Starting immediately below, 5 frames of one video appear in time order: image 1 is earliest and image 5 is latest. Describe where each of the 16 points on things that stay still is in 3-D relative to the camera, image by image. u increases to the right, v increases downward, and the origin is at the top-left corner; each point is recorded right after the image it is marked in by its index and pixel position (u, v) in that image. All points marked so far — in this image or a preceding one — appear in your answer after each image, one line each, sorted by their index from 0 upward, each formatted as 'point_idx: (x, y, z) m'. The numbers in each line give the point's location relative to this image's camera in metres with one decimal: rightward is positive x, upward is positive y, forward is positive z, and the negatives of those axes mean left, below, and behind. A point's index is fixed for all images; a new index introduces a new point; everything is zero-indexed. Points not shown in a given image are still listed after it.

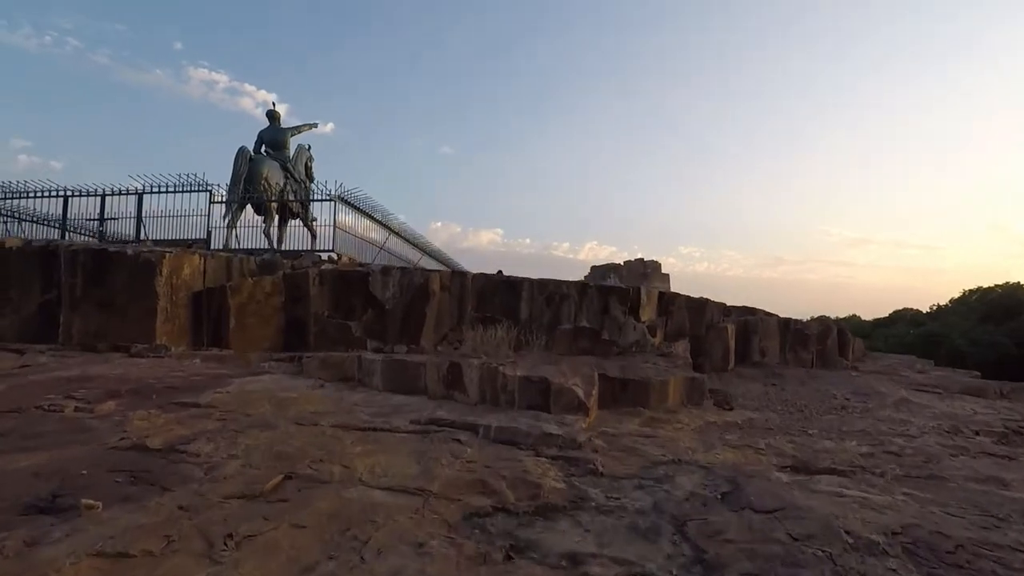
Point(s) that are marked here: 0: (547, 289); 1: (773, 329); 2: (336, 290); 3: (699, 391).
0: (+0.6, 0.0, +11.3) m
1: (+6.2, -1.0, +14.4) m
2: (-3.0, 0.0, +10.4) m
3: (+2.4, -1.3, +7.8) m
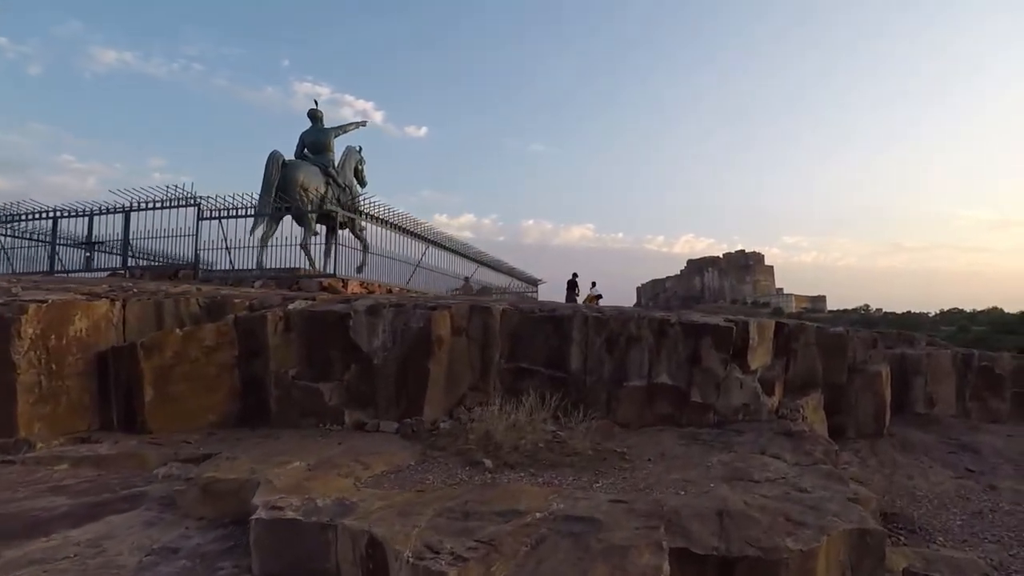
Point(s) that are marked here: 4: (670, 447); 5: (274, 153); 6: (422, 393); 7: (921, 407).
0: (+1.2, -0.5, +7.9) m
1: (+7.2, -1.3, +10.1) m
2: (-2.5, -0.6, +7.5) m
3: (+2.5, -1.8, +4.1) m
4: (+1.7, -1.7, +6.4) m
5: (-6.8, +3.8, +17.1) m
6: (-1.1, -1.3, +7.3) m
7: (+6.7, -2.0, +9.9) m
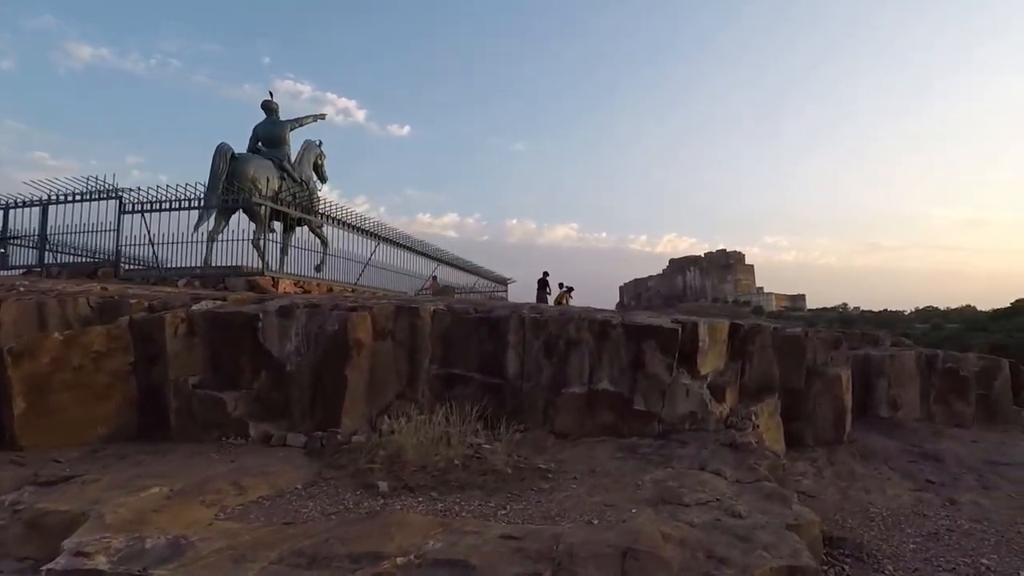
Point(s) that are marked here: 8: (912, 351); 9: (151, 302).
0: (+0.4, -0.5, +7.3) m
1: (+6.3, -1.3, +9.7) m
2: (-3.4, -0.6, +6.8) m
3: (+1.7, -1.8, +3.5) m
4: (+0.9, -1.7, +5.8) m
5: (-7.9, +3.9, +16.3) m
6: (-1.9, -1.3, +6.7) m
7: (+5.8, -1.9, +9.5) m
8: (+6.7, -1.0, +10.1) m
9: (-4.2, -0.2, +7.0) m
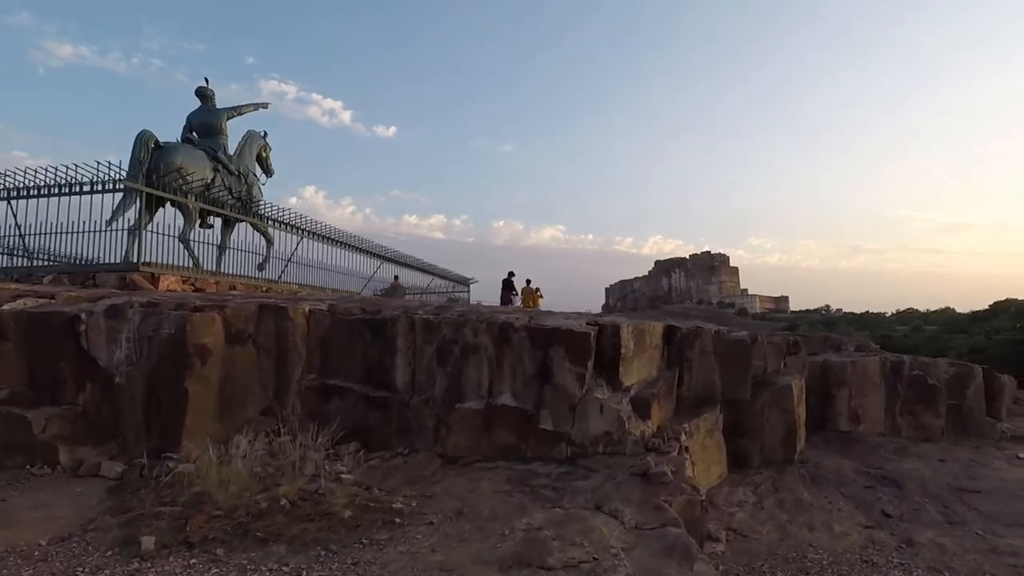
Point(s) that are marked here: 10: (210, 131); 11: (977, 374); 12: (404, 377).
0: (-0.7, -0.5, +6.1) m
1: (+5.1, -1.3, +8.7) m
2: (-4.5, -0.6, +5.6) m
3: (+0.7, -1.7, +2.4) m
4: (-0.2, -1.6, +4.7) m
5: (-9.2, +3.9, +15.0) m
6: (-3.0, -1.2, +5.5) m
7: (+4.6, -1.9, +8.4) m
8: (+5.5, -1.0, +9.1) m
9: (-5.4, -0.1, +5.8) m
10: (-8.9, +4.7, +17.8) m
11: (+7.1, -1.3, +9.3) m
12: (-1.1, -0.9, +6.1) m
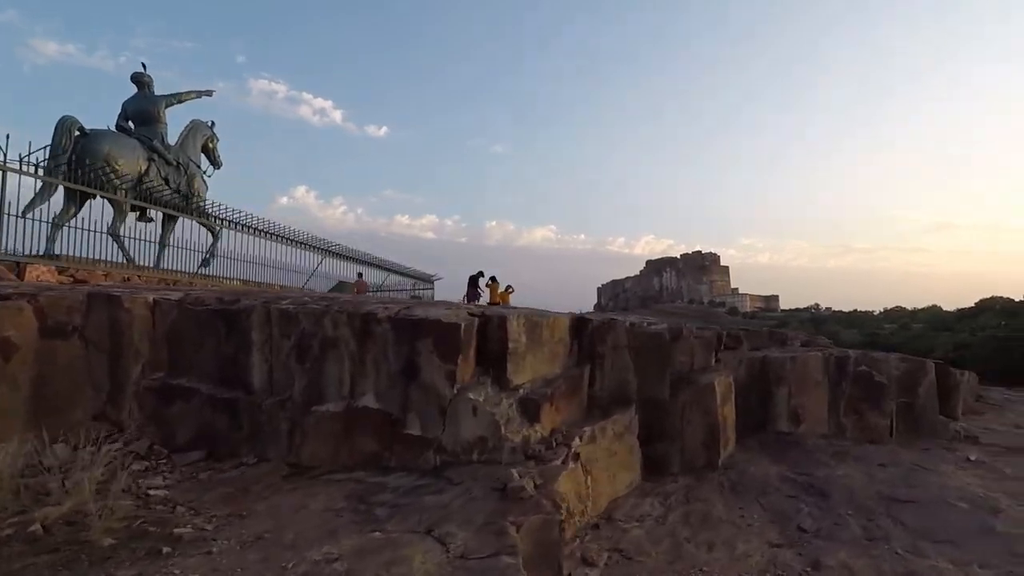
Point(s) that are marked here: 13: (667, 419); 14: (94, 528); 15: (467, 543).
0: (-1.9, -0.3, +5.4) m
1: (+4.0, -1.1, +8.0) m
2: (-5.6, -0.4, +4.8) m
3: (-0.4, -1.6, +1.7) m
4: (-1.4, -1.5, +4.0) m
5: (-10.5, +4.0, +14.2) m
6: (-4.2, -1.1, +4.7) m
7: (+3.5, -1.8, +7.7) m
8: (+4.3, -0.9, +8.4) m
9: (-6.5, 0.0, +5.0) m
10: (-10.2, +4.8, +17.0) m
11: (+5.9, -1.2, +8.6) m
12: (-2.2, -0.8, +5.4) m
13: (+1.7, -1.4, +6.6) m
14: (-2.4, -1.4, +3.5) m
15: (-0.2, -1.5, +3.5) m
